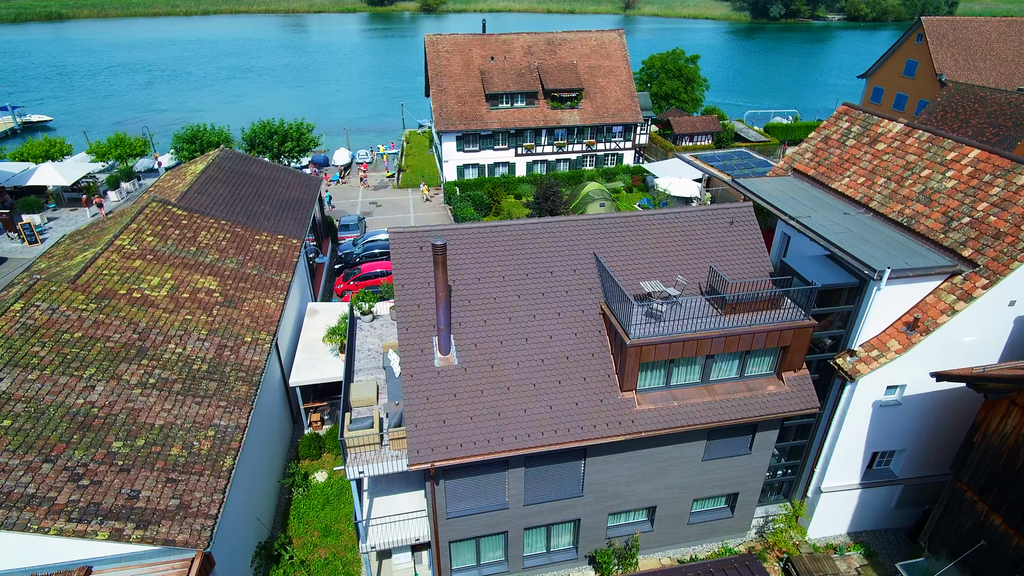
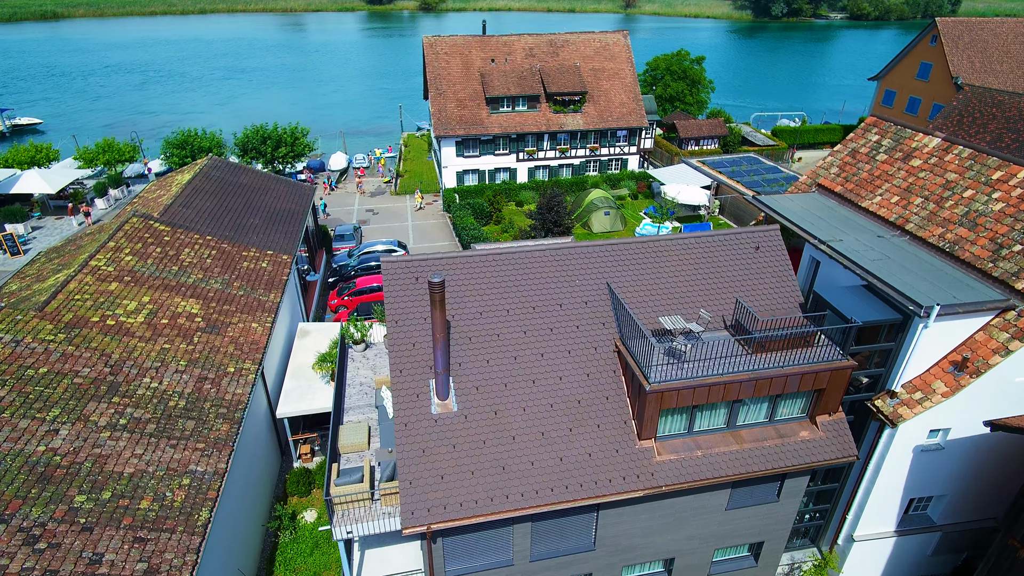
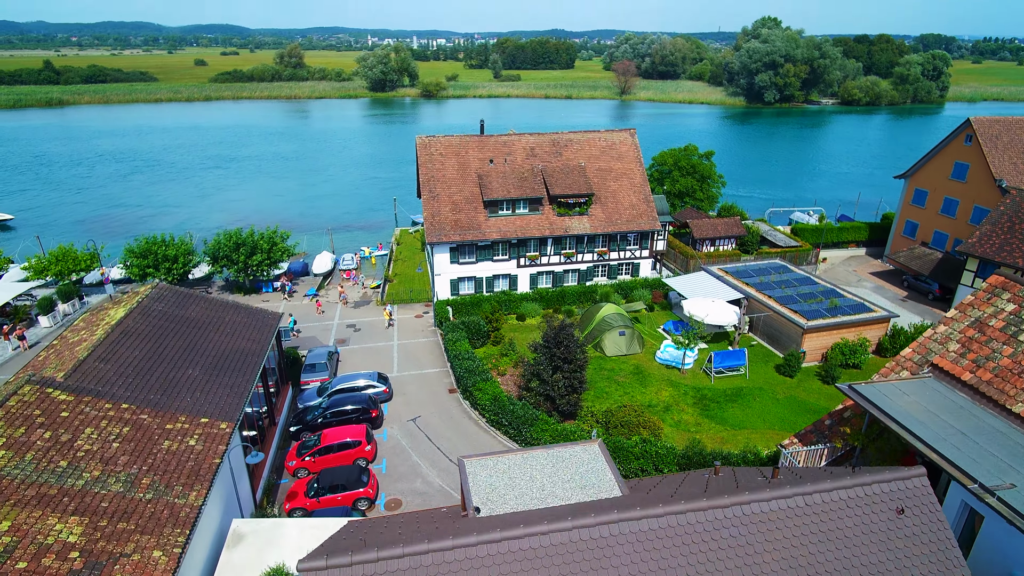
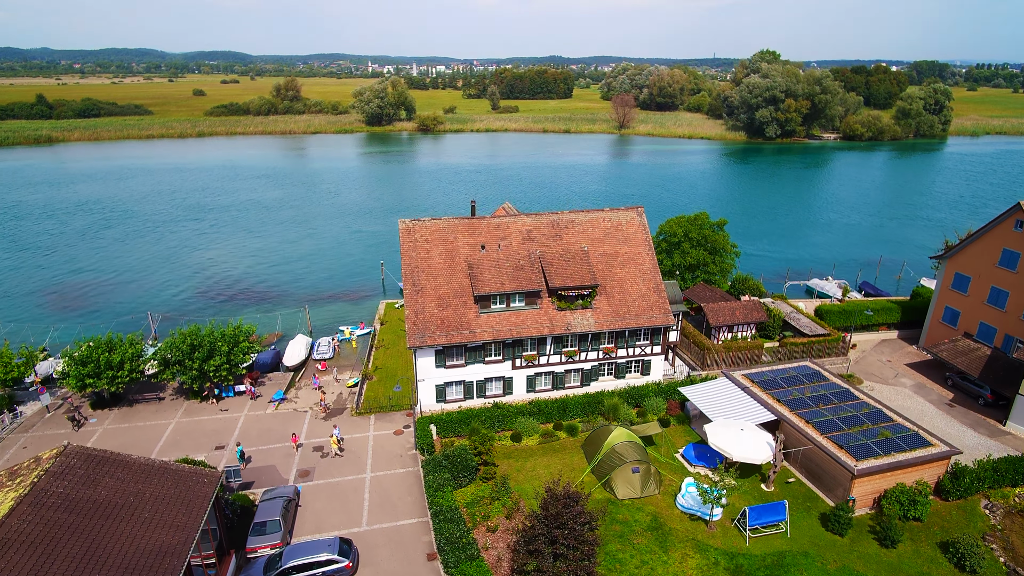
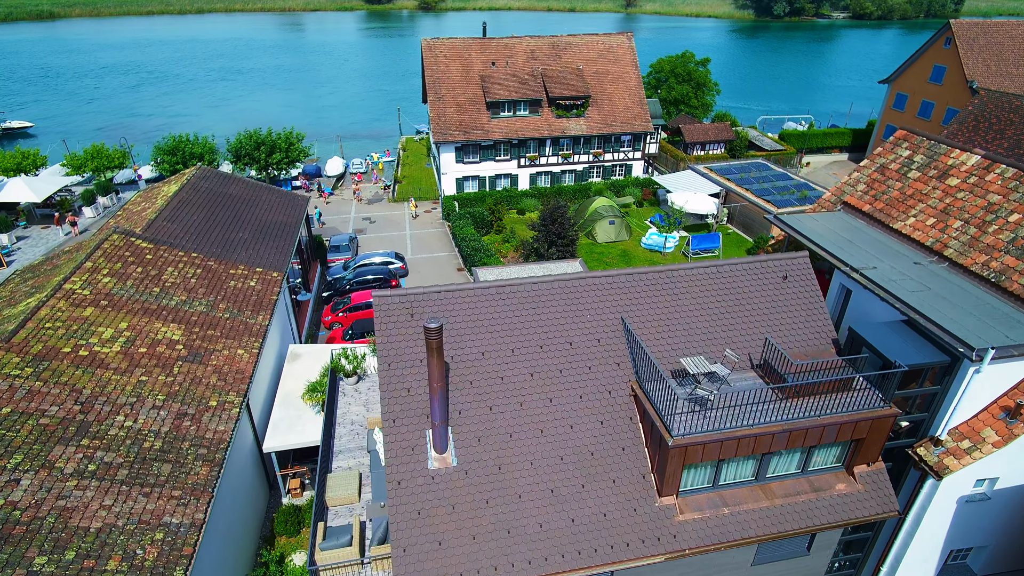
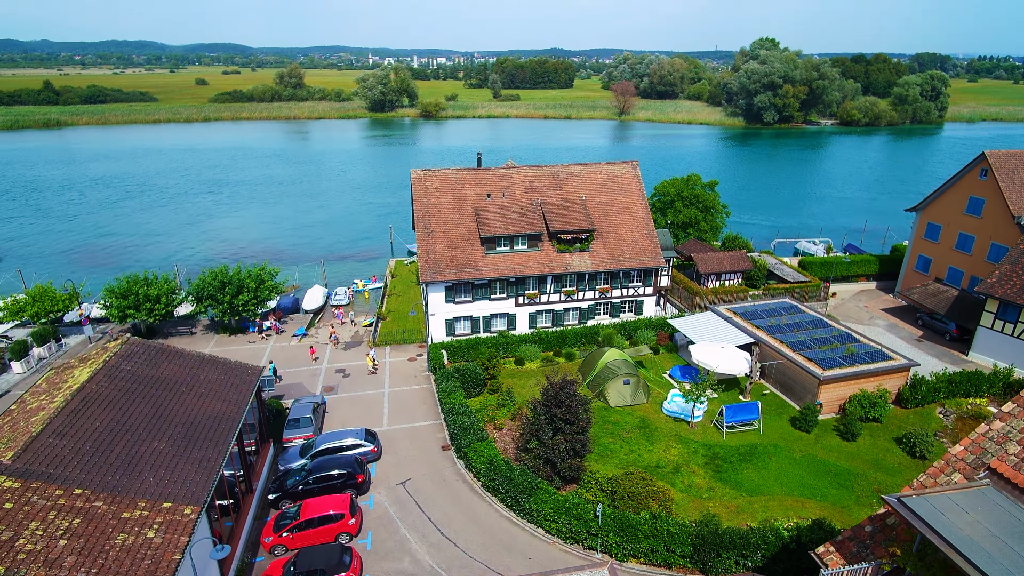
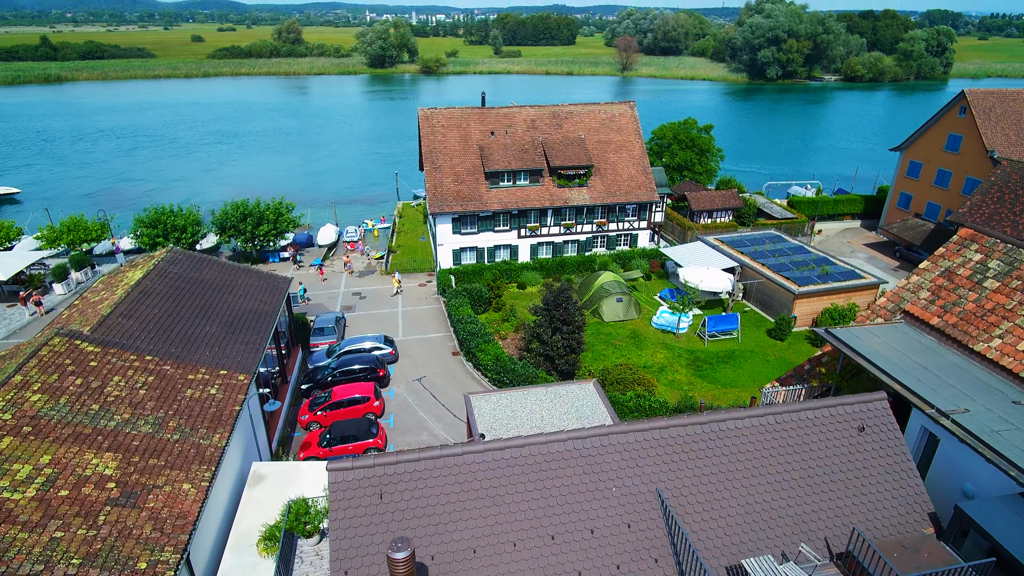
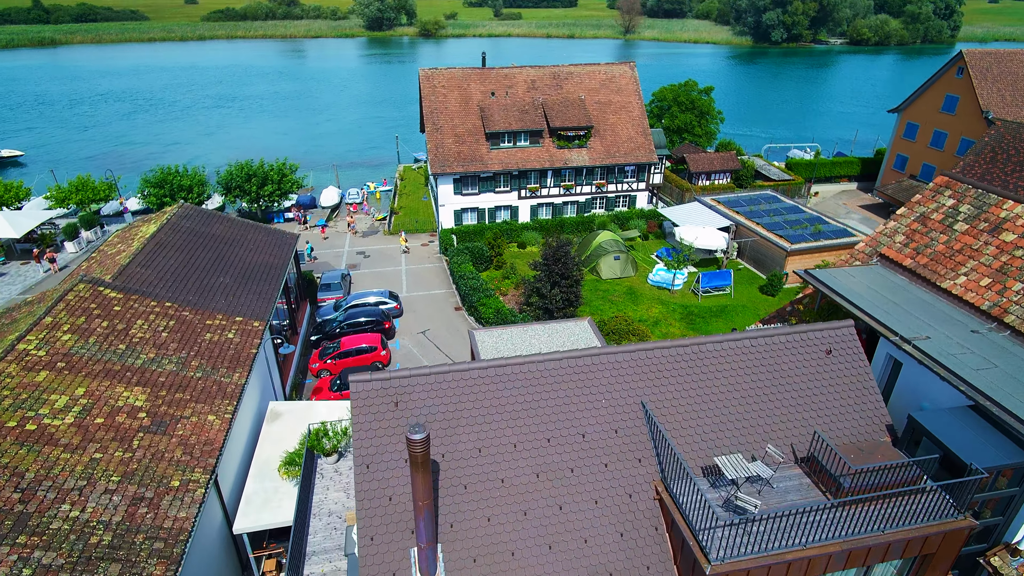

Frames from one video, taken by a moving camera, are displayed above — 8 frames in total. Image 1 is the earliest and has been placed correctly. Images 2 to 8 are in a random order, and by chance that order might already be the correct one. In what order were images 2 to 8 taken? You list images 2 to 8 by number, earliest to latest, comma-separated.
2, 5, 8, 7, 3, 6, 4
